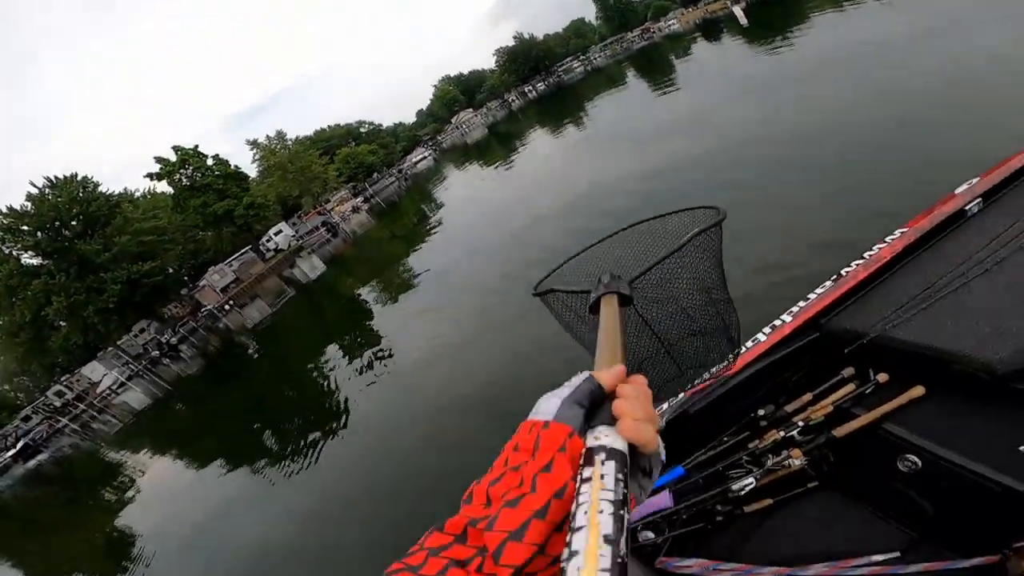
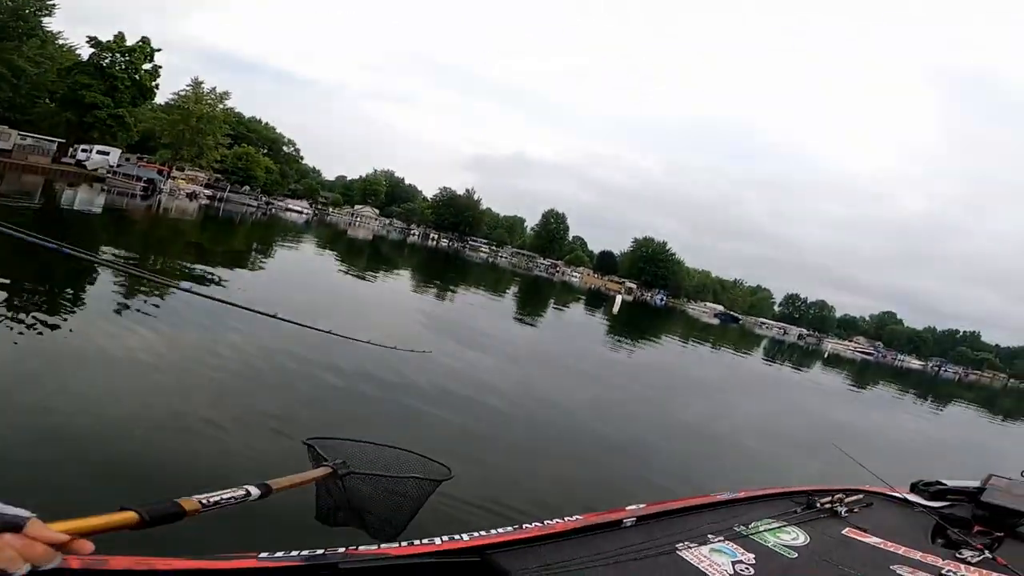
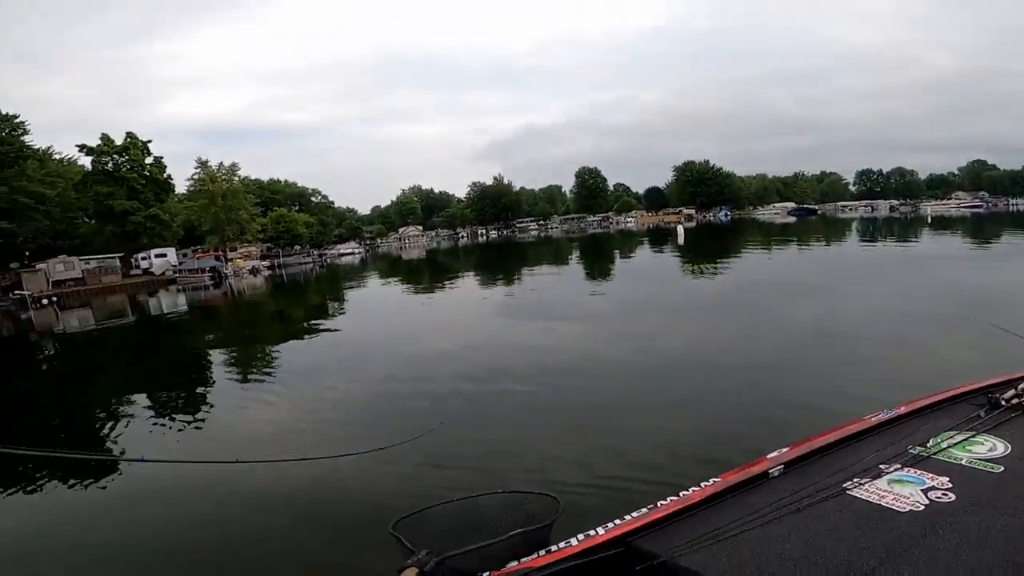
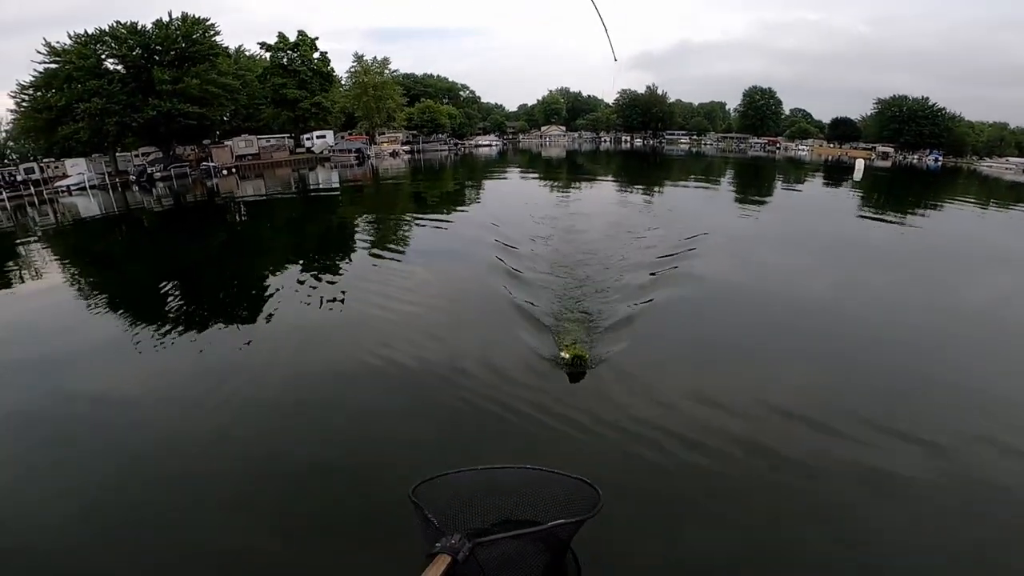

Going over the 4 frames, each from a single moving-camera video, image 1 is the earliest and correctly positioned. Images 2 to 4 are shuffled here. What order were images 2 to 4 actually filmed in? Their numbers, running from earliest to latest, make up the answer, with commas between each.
2, 3, 4
